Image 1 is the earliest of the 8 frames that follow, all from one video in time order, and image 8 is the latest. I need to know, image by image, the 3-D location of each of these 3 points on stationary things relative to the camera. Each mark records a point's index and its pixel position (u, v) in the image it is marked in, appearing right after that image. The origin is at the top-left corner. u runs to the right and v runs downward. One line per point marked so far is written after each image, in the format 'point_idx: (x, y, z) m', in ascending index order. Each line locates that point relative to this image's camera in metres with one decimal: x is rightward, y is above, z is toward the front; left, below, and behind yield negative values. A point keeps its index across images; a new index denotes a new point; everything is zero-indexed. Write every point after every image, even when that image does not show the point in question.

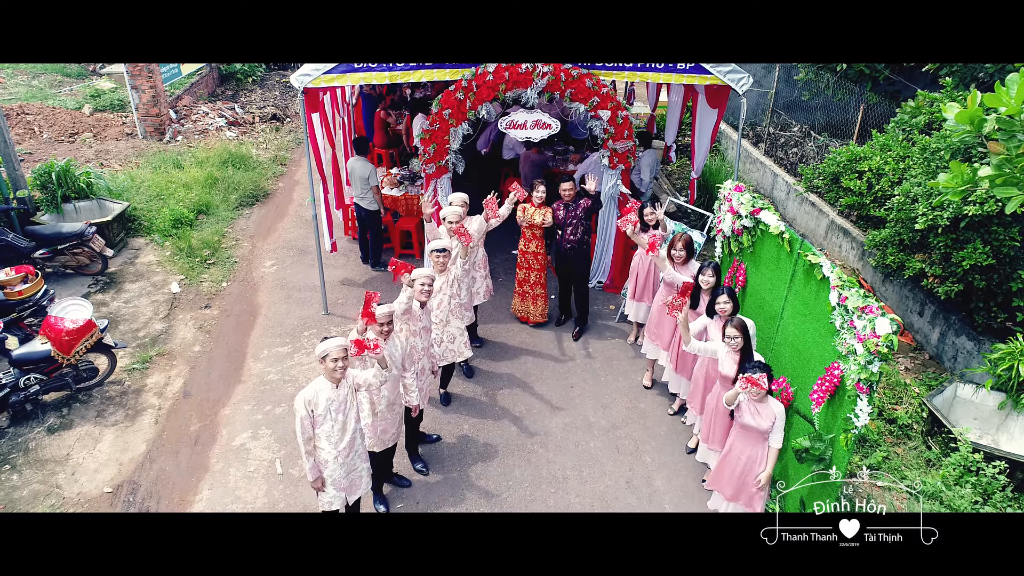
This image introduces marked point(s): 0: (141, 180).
0: (-4.6, +1.3, +8.9) m
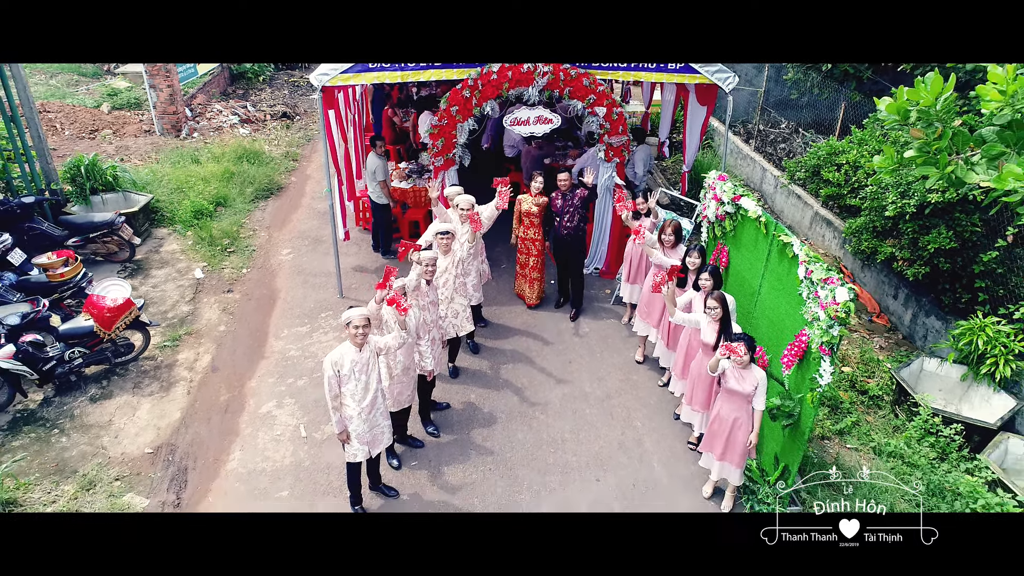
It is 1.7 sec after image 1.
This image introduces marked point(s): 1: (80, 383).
0: (-4.5, +1.5, +9.3) m
1: (-3.5, -0.7, +5.8) m
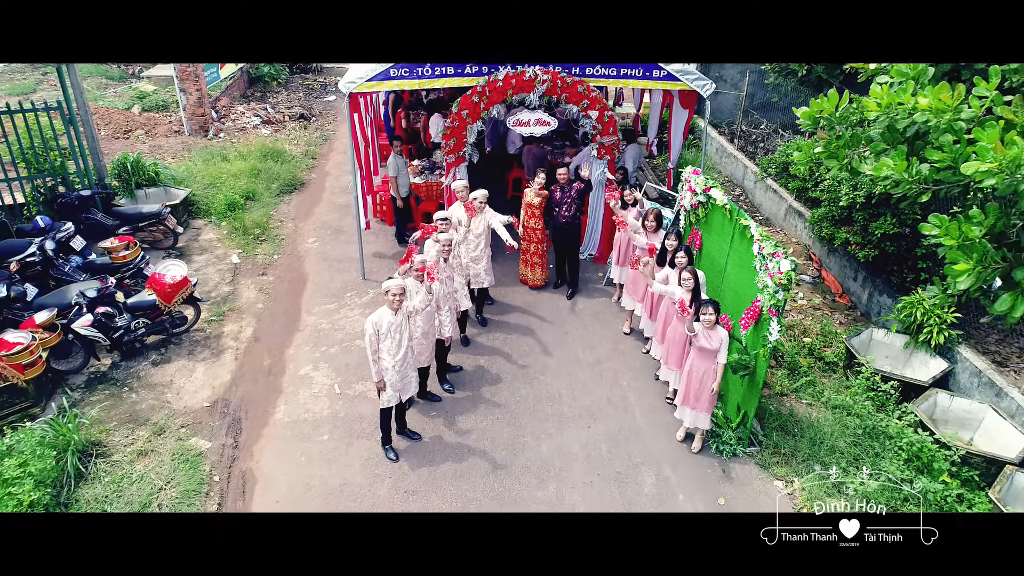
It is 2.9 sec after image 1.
0: (-4.5, +1.7, +10.2) m
1: (-3.4, -0.6, +6.7) m
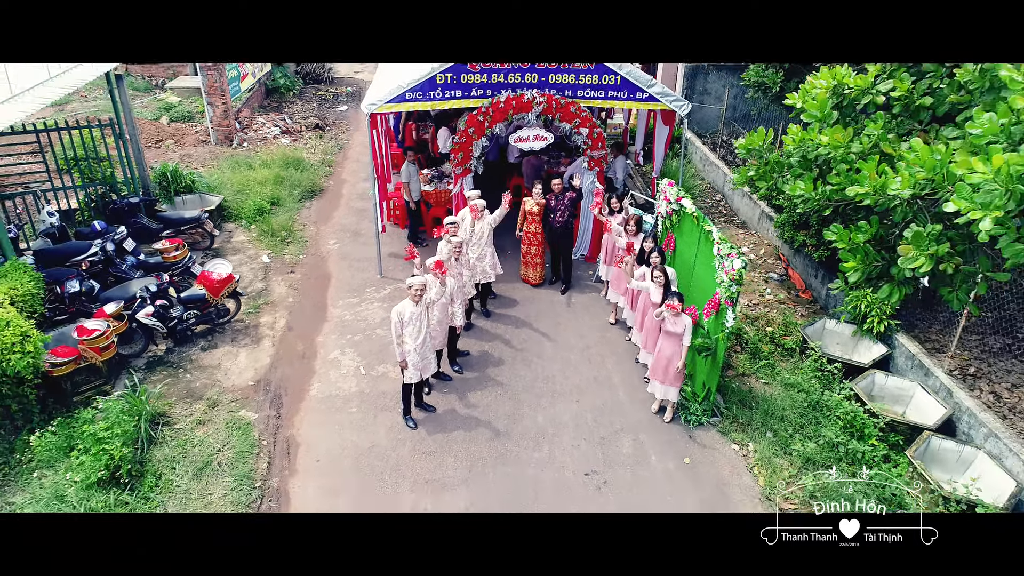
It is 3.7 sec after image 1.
0: (-4.5, +1.7, +11.2) m
1: (-3.4, -0.5, +7.7) m
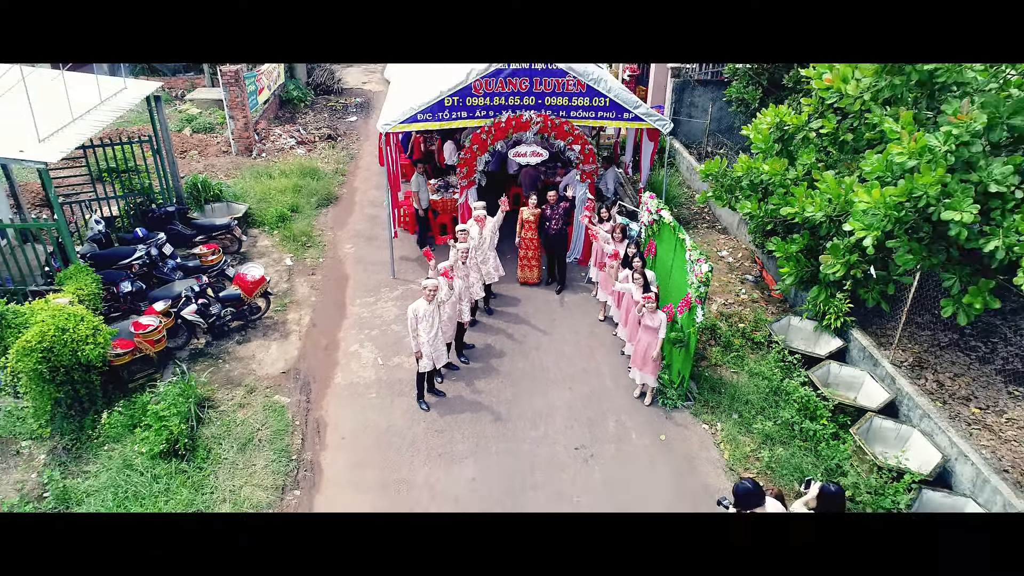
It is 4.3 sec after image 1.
0: (-4.5, +1.7, +12.2) m
1: (-3.4, -0.5, +8.6) m
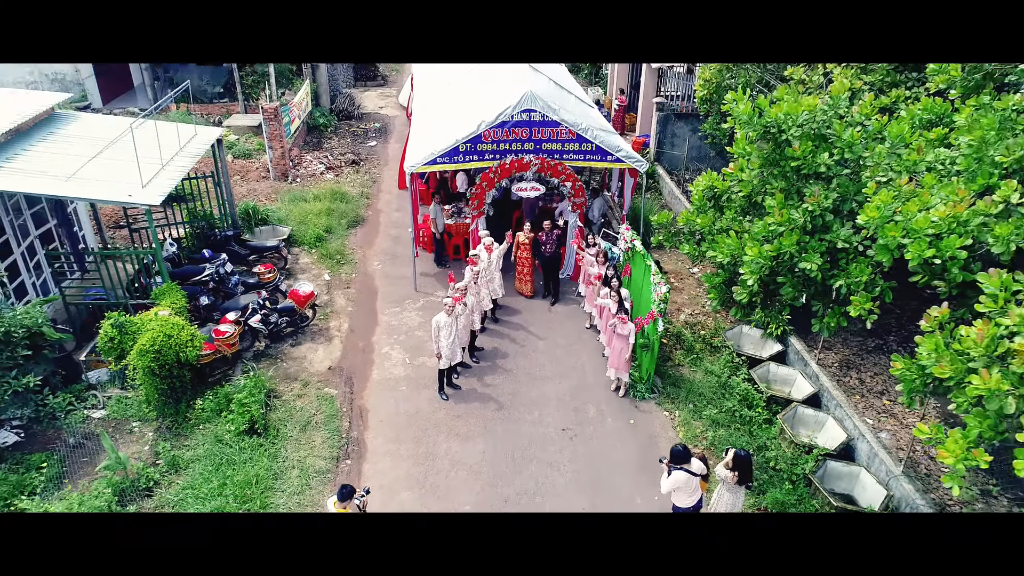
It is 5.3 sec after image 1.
0: (-4.4, +1.5, +14.2) m
1: (-3.4, -0.7, +10.6) m
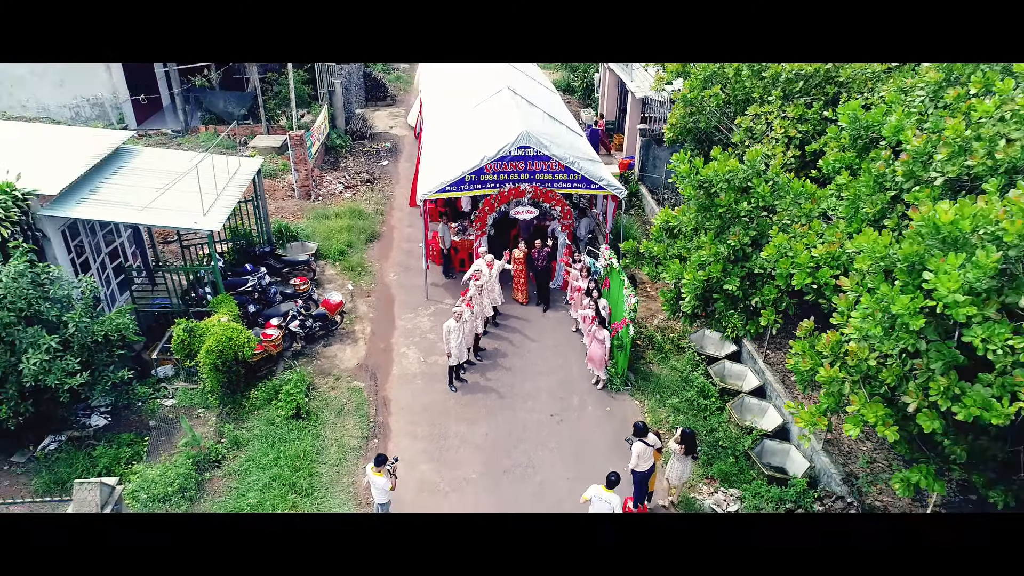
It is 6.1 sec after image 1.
0: (-4.5, +1.4, +16.1) m
1: (-3.4, -0.9, +12.6) m
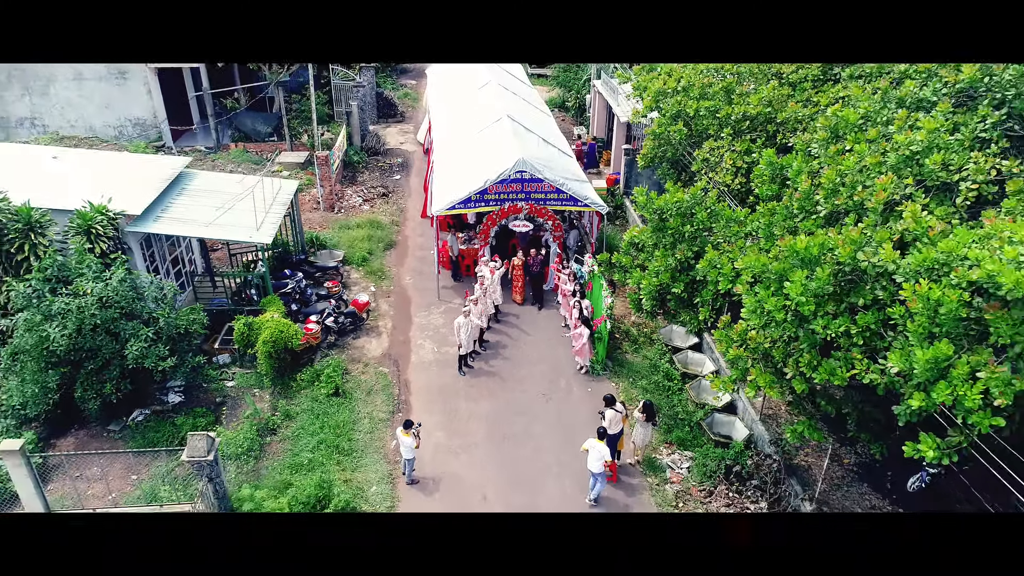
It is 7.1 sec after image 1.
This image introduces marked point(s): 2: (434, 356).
0: (-4.5, +1.3, +18.5) m
1: (-3.4, -0.9, +15.0) m
2: (-1.5, -1.4, +14.3) m
